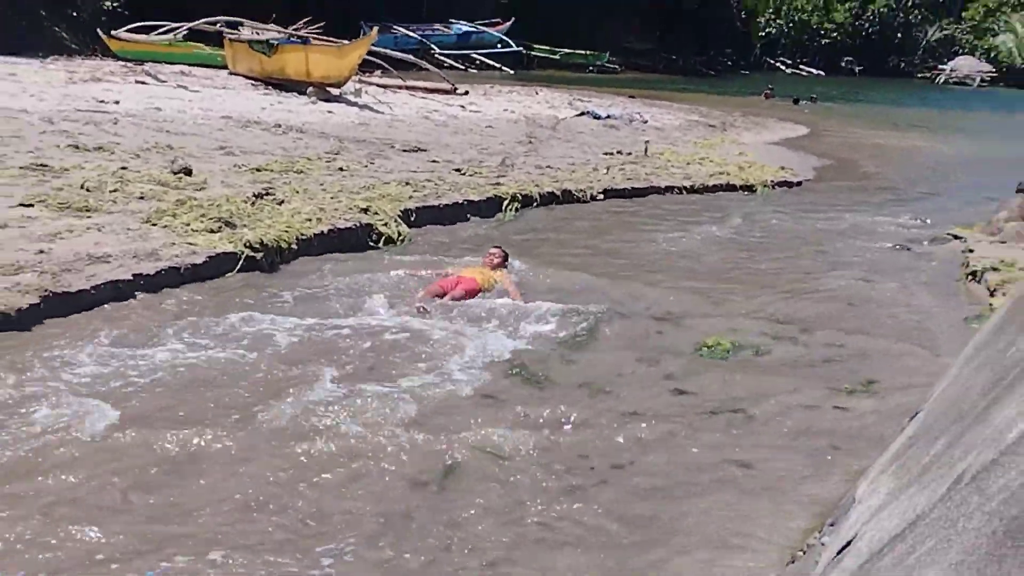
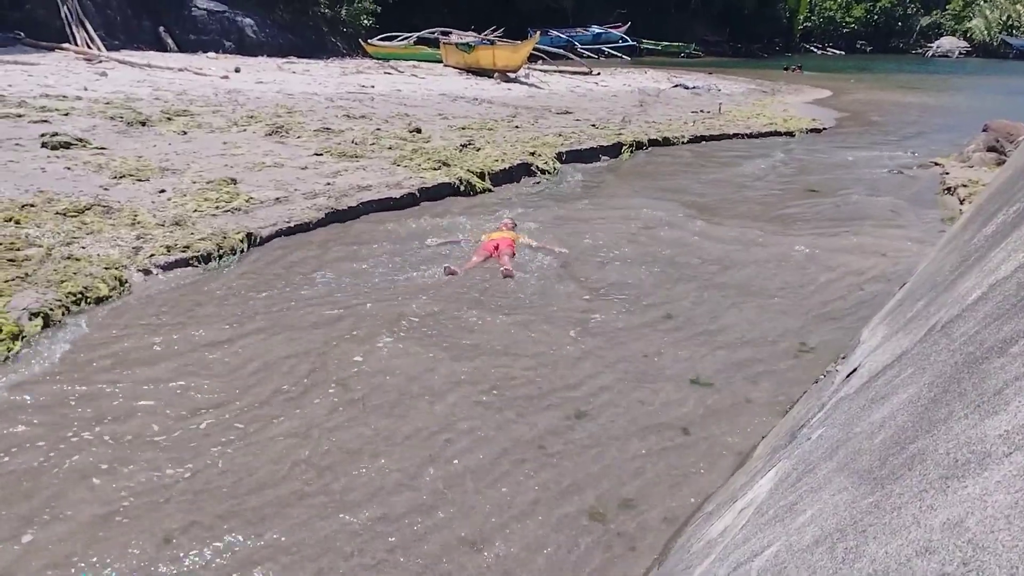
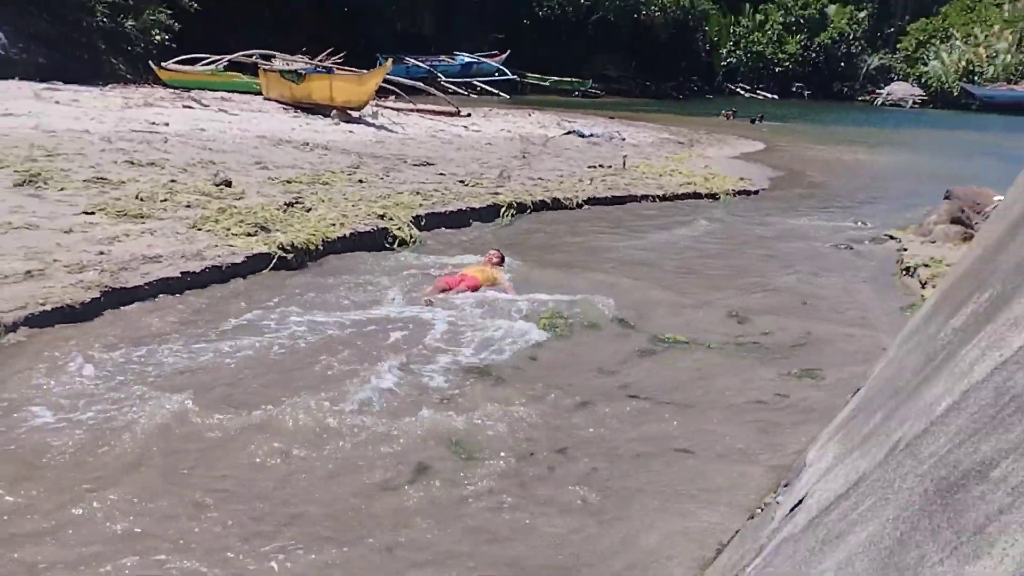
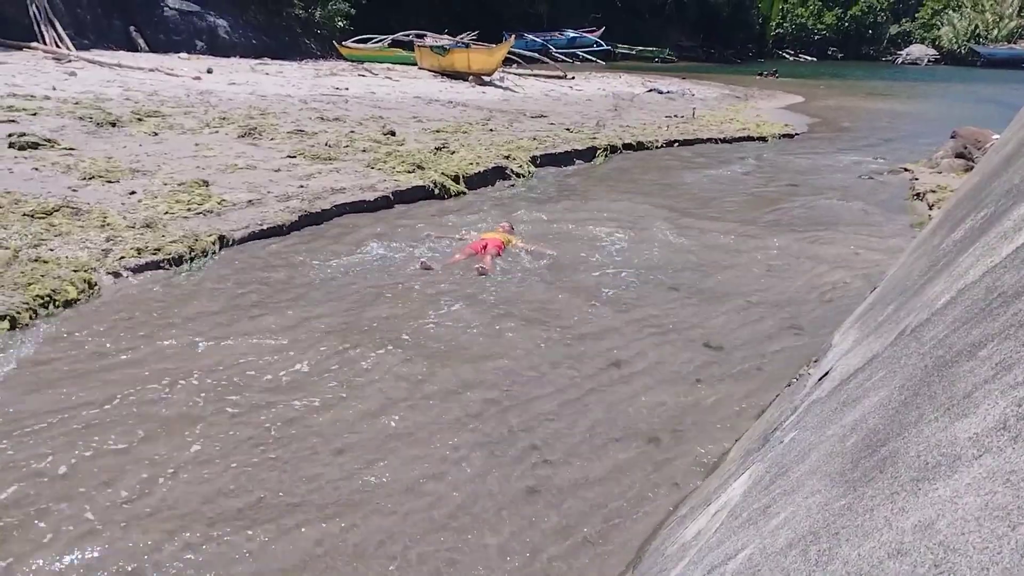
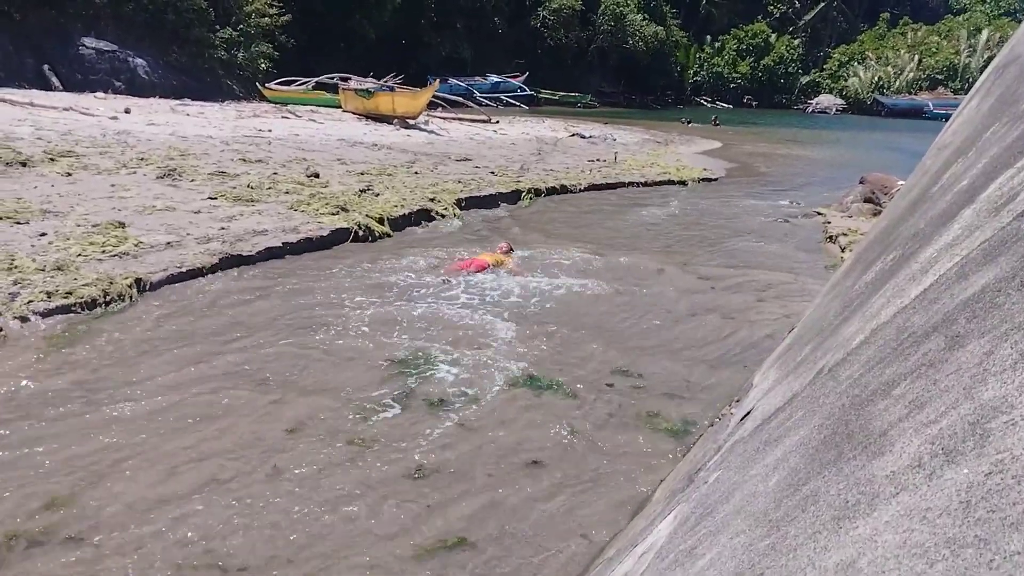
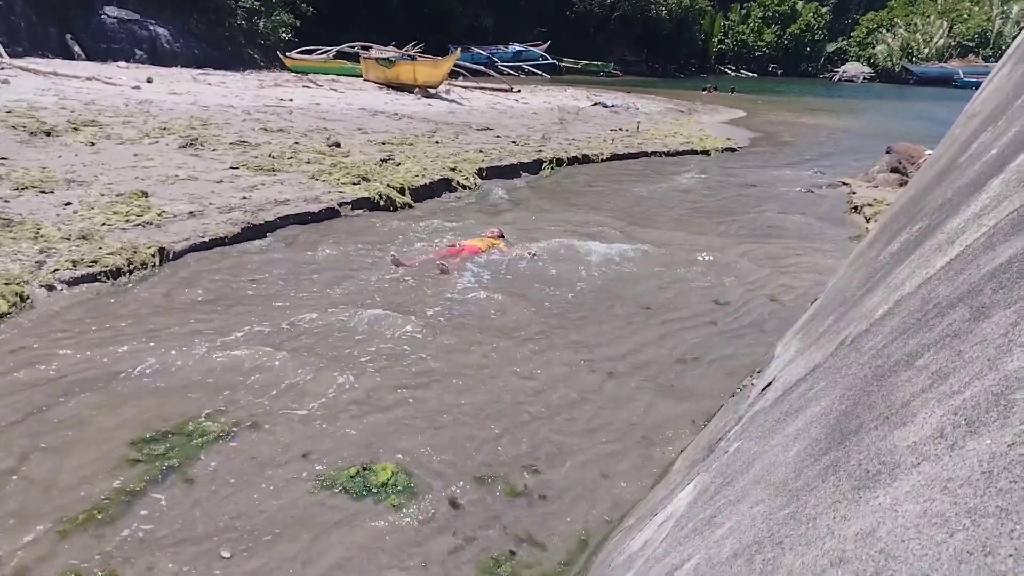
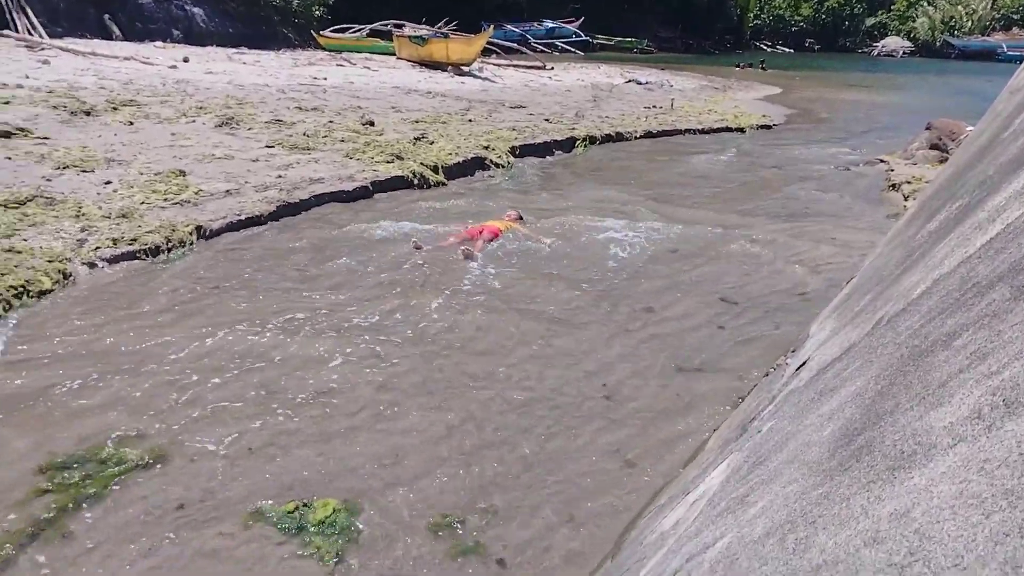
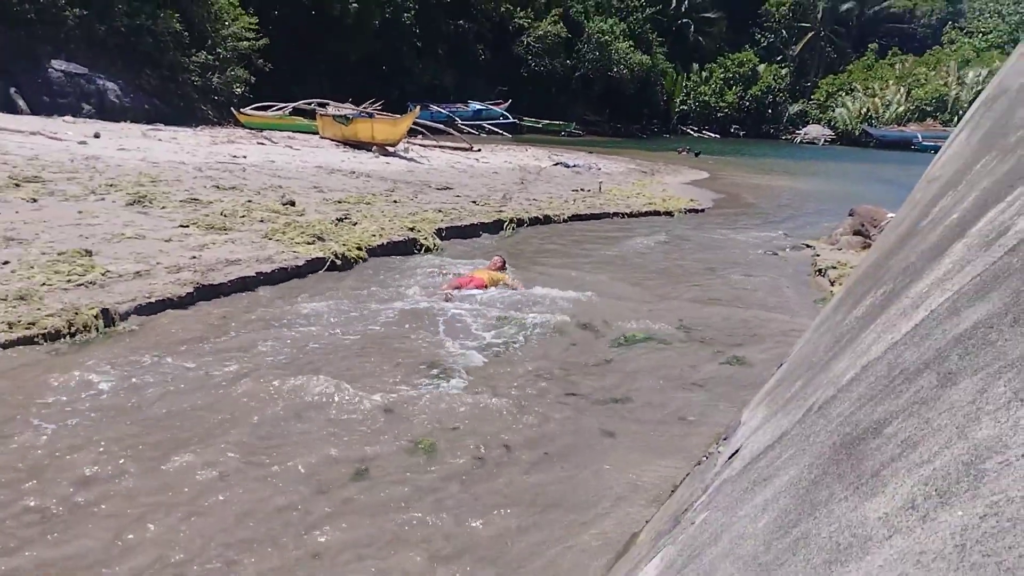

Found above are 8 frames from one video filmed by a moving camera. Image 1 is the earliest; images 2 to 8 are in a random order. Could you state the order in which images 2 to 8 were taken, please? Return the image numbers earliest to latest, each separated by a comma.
3, 8, 5, 6, 7, 4, 2
